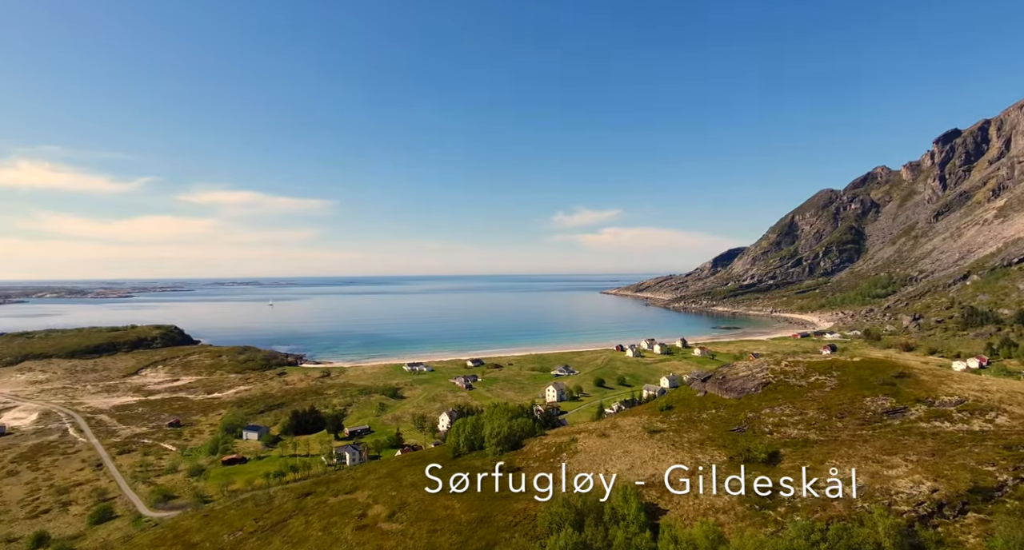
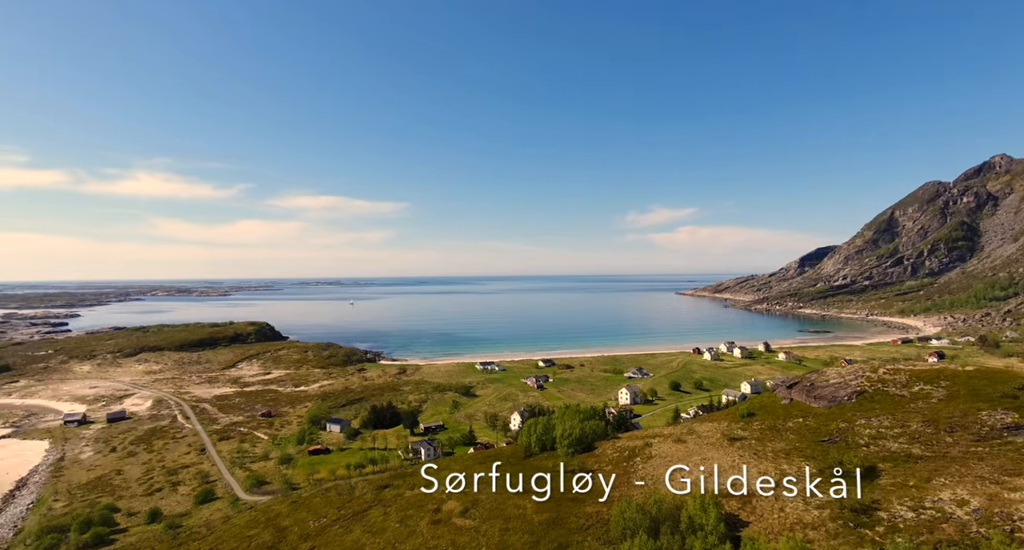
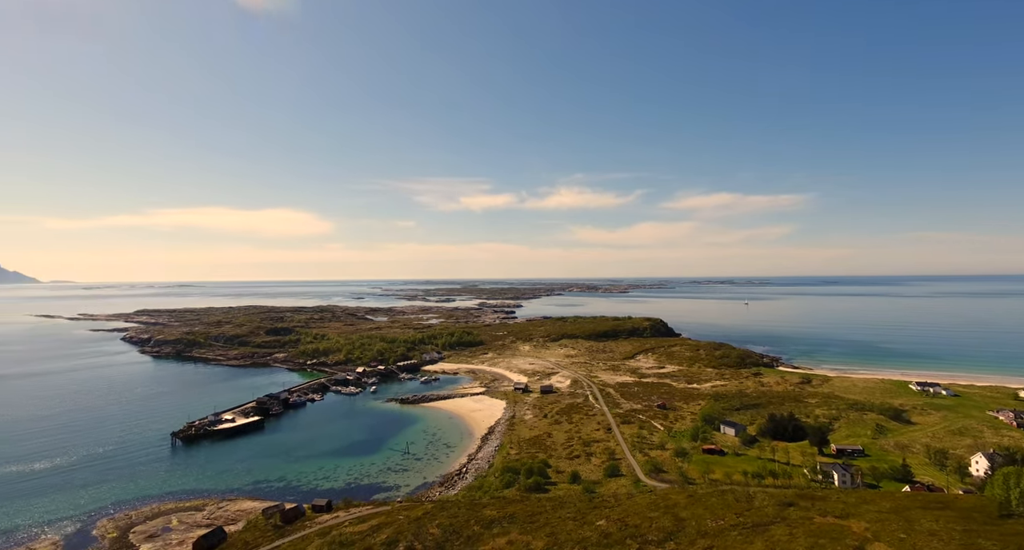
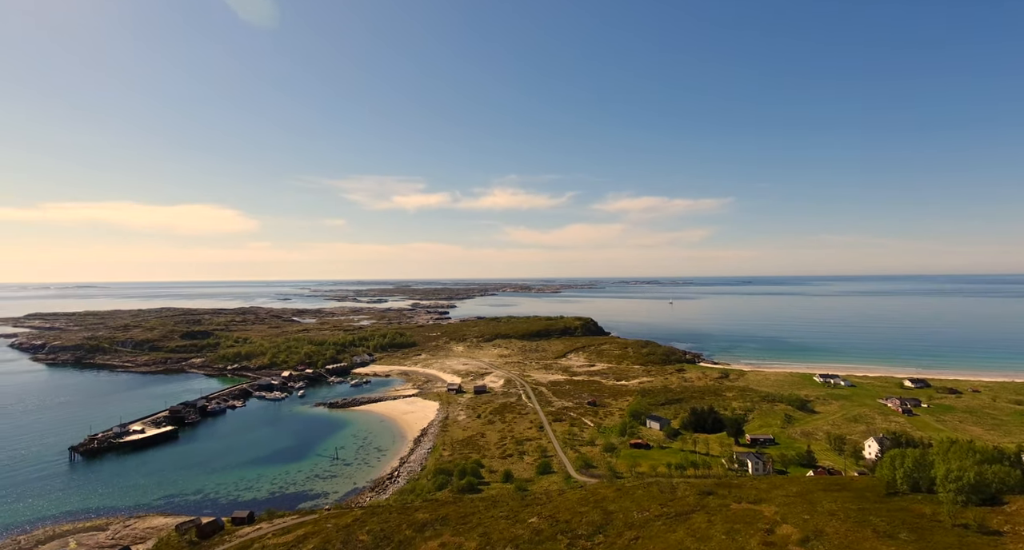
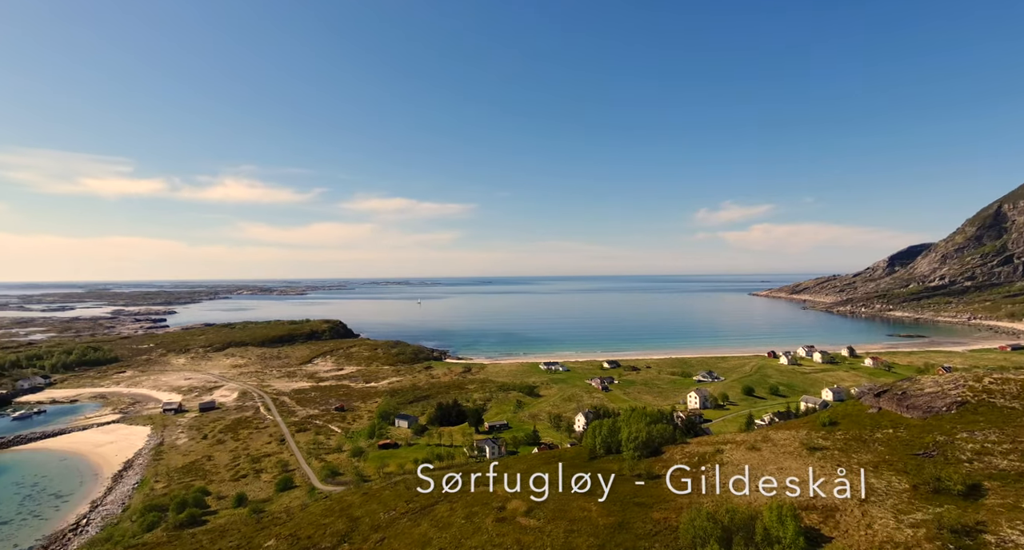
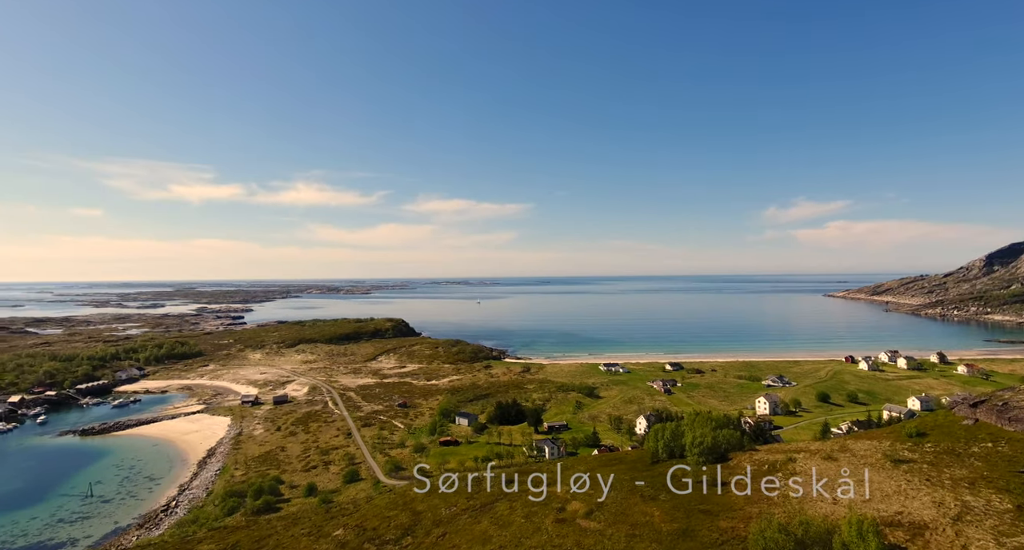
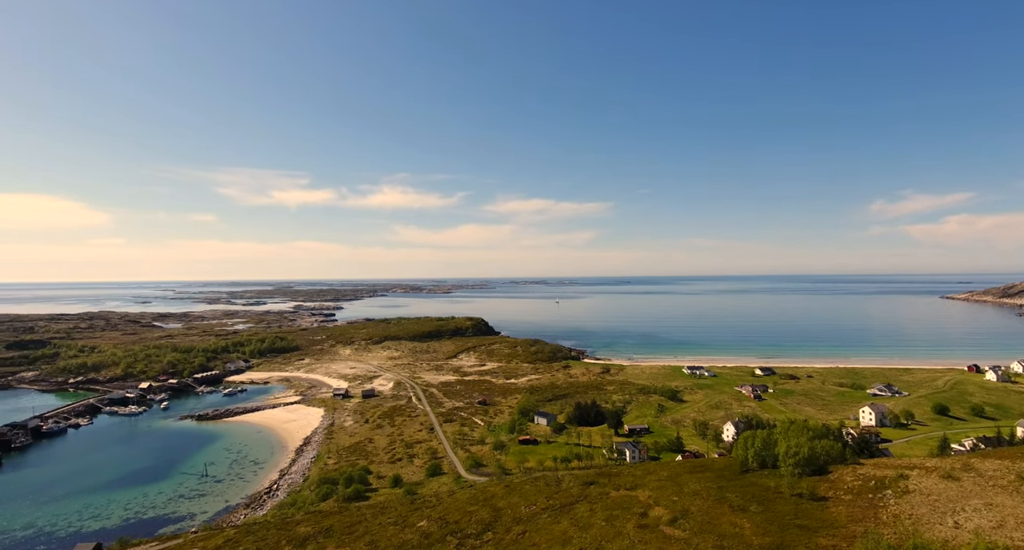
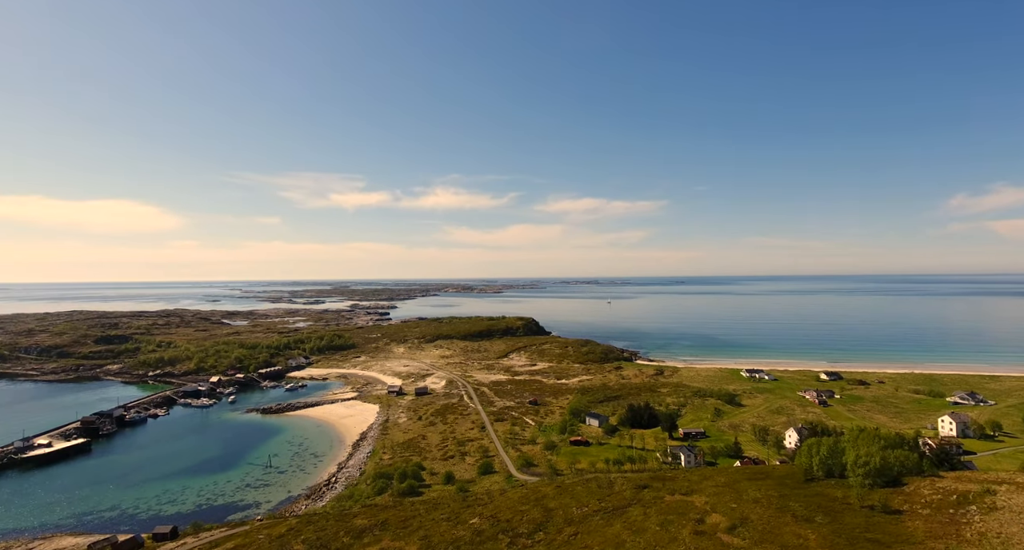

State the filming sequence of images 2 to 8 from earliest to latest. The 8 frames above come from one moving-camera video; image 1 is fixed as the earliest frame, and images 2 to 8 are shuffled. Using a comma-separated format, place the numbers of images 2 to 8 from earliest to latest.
2, 5, 6, 7, 8, 4, 3
